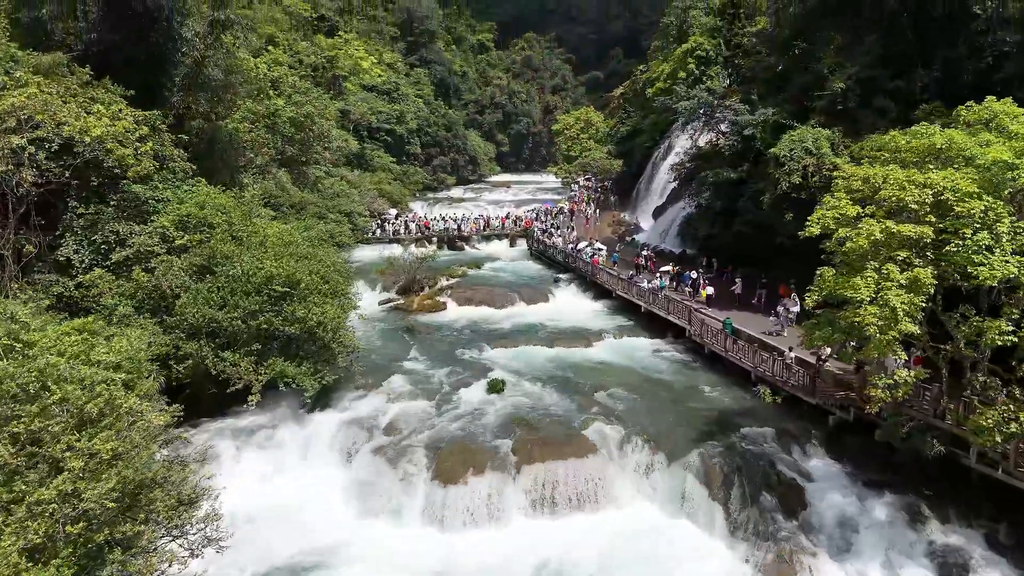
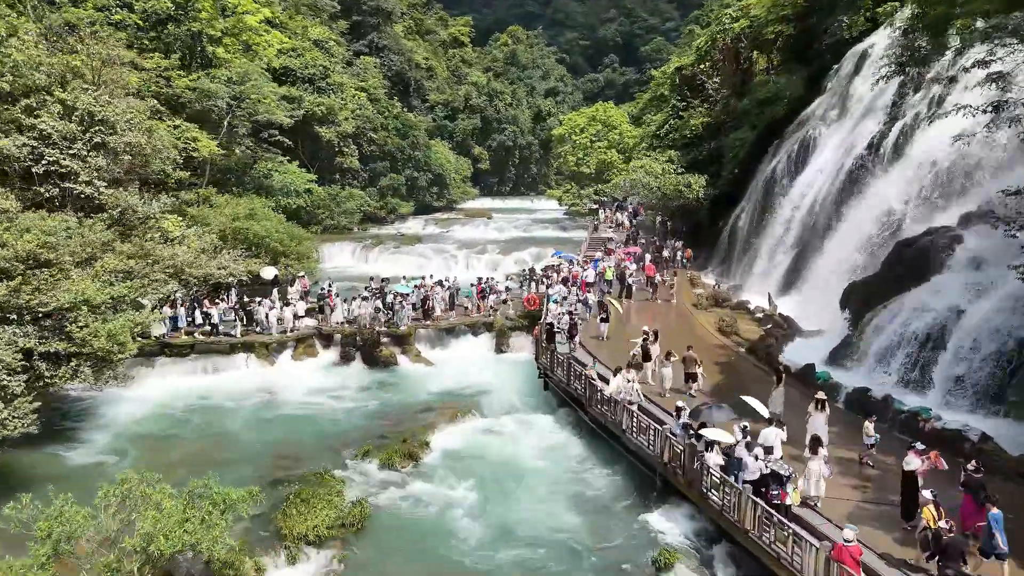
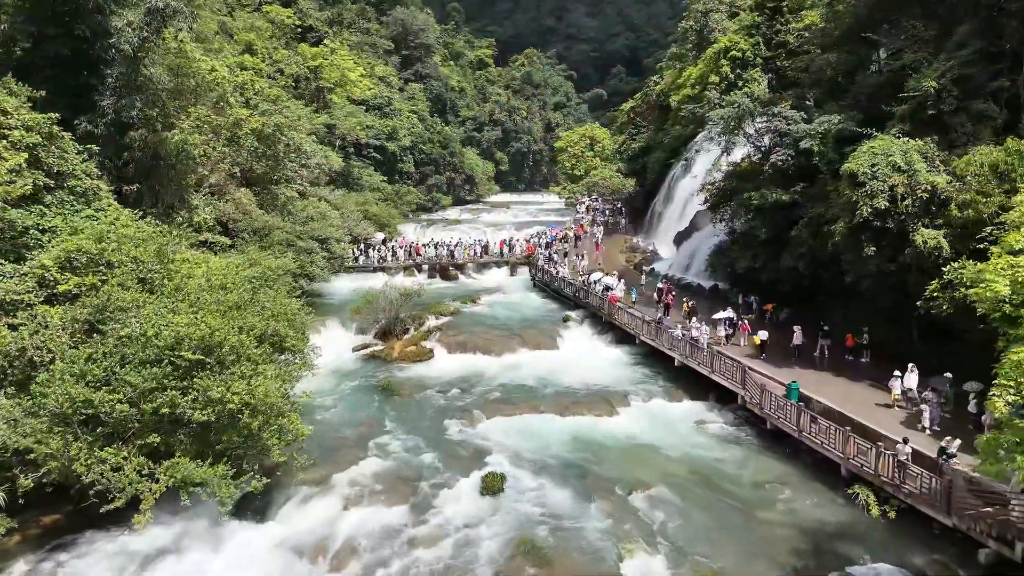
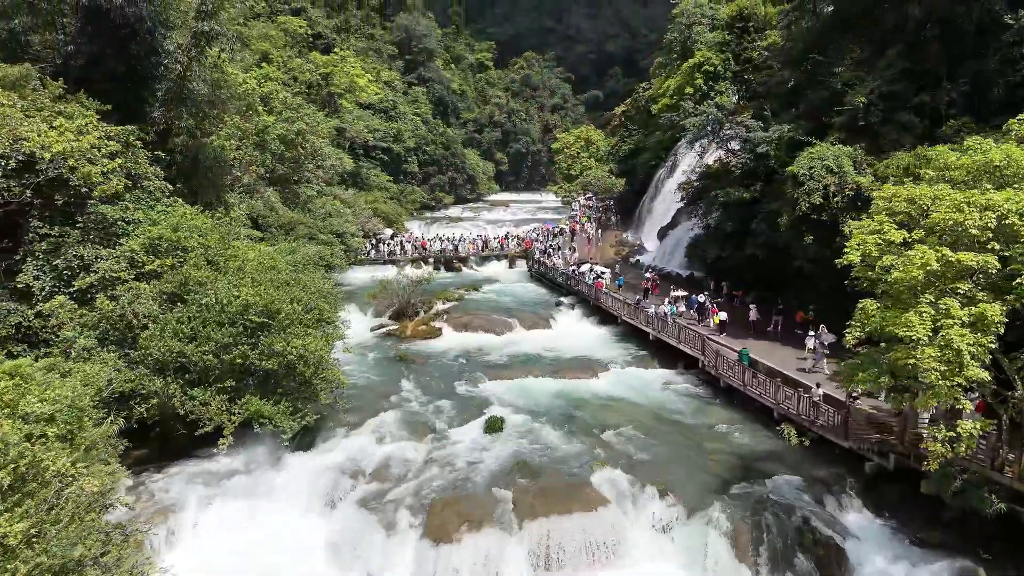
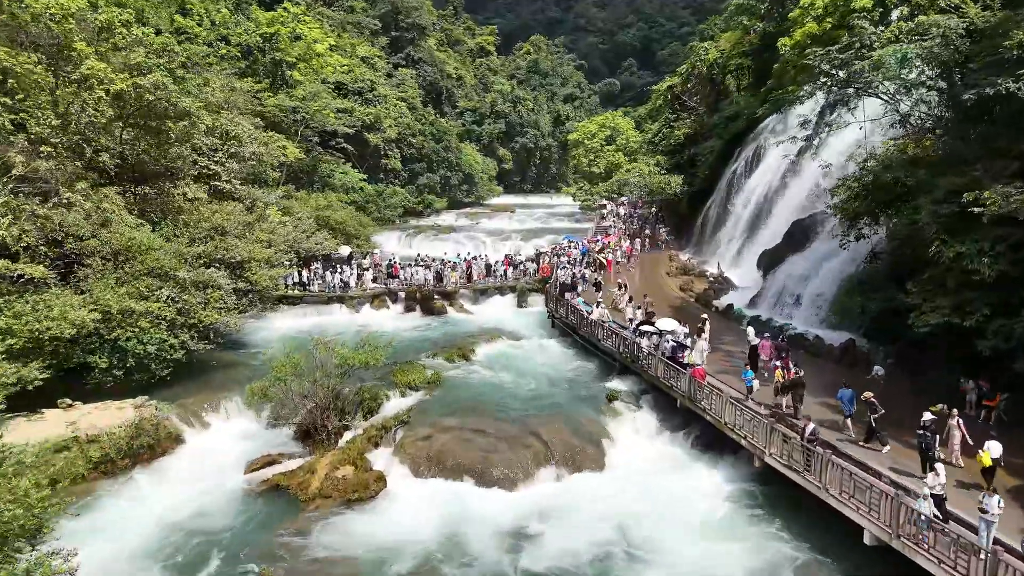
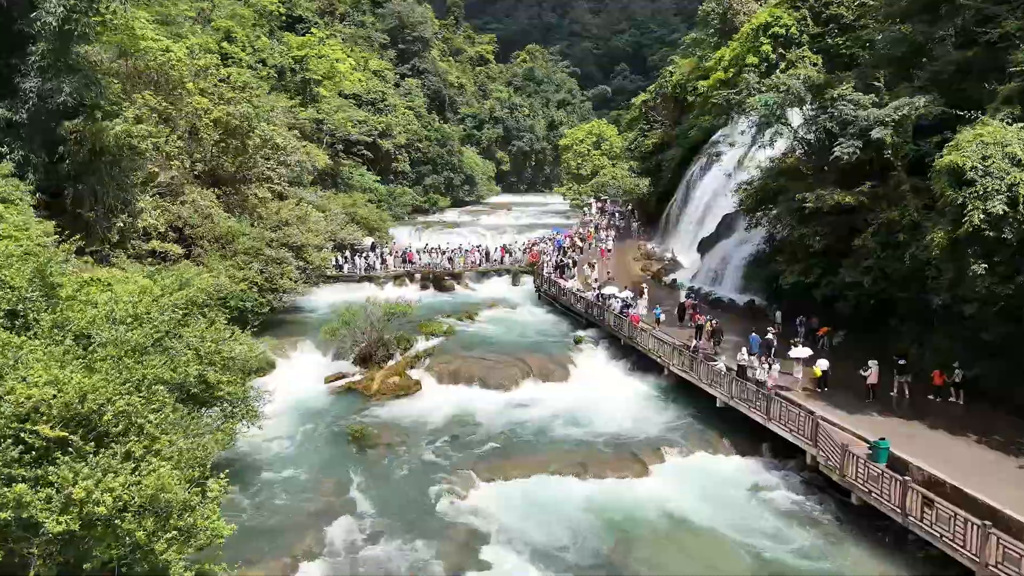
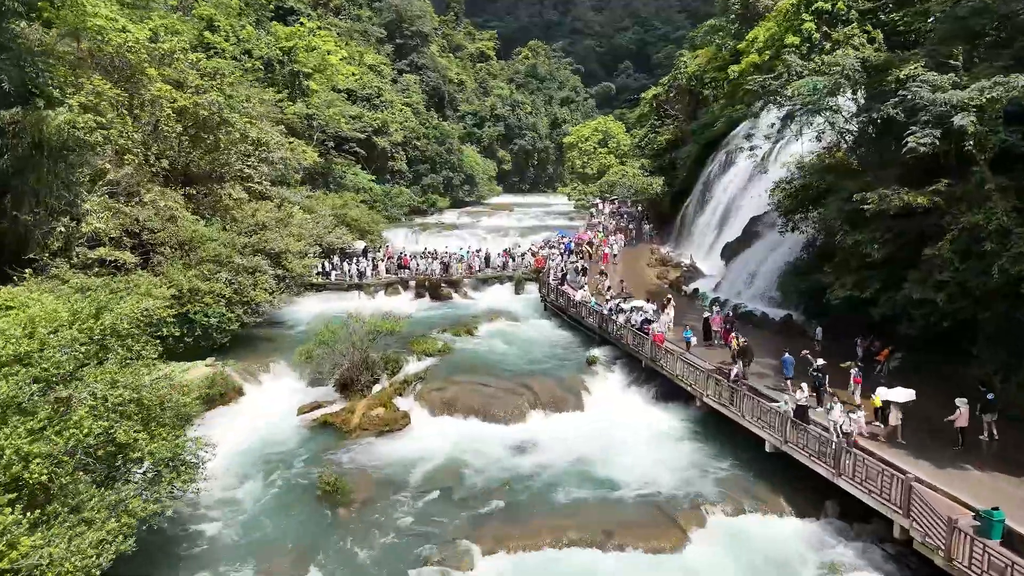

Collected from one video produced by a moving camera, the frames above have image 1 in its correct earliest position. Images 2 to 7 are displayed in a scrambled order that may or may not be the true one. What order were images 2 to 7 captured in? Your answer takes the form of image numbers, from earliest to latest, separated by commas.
4, 3, 6, 7, 5, 2
